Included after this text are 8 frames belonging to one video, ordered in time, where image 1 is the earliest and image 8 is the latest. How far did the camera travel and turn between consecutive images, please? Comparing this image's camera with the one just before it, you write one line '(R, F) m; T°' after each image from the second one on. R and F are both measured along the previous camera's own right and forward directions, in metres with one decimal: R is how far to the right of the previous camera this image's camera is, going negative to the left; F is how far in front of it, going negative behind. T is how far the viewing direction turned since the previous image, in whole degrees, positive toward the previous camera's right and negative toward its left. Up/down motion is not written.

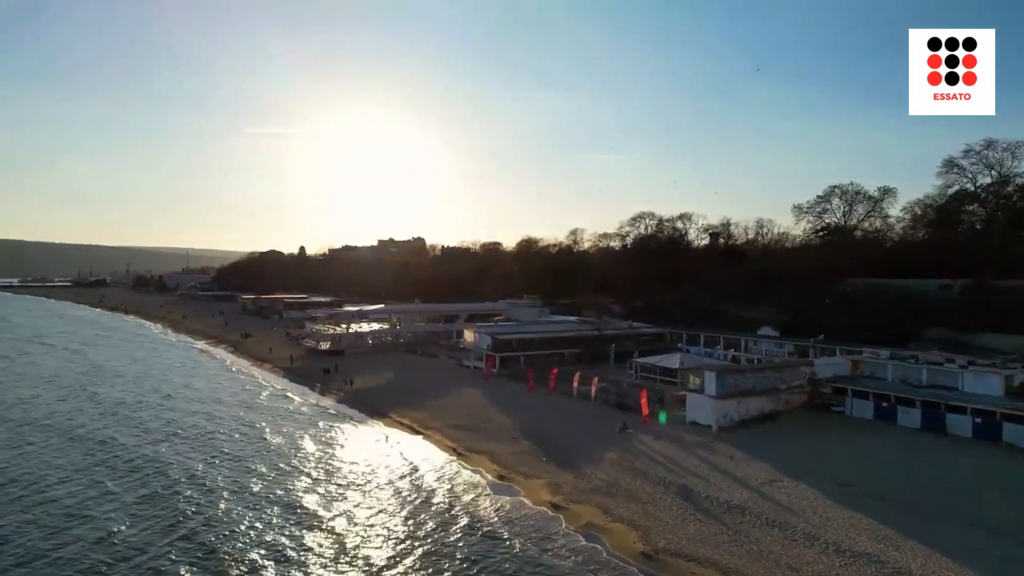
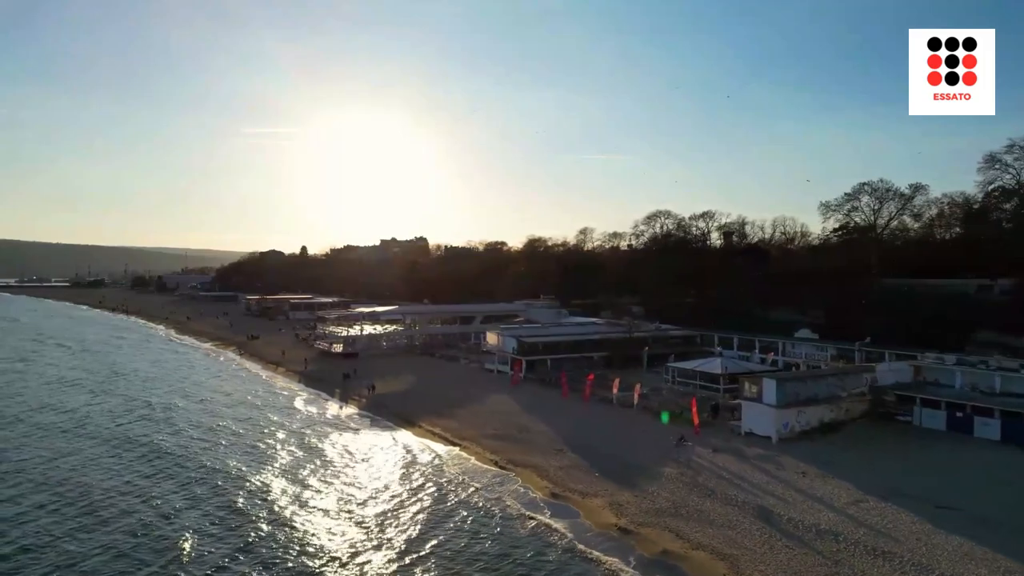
(-1.6, +2.0) m; 0°
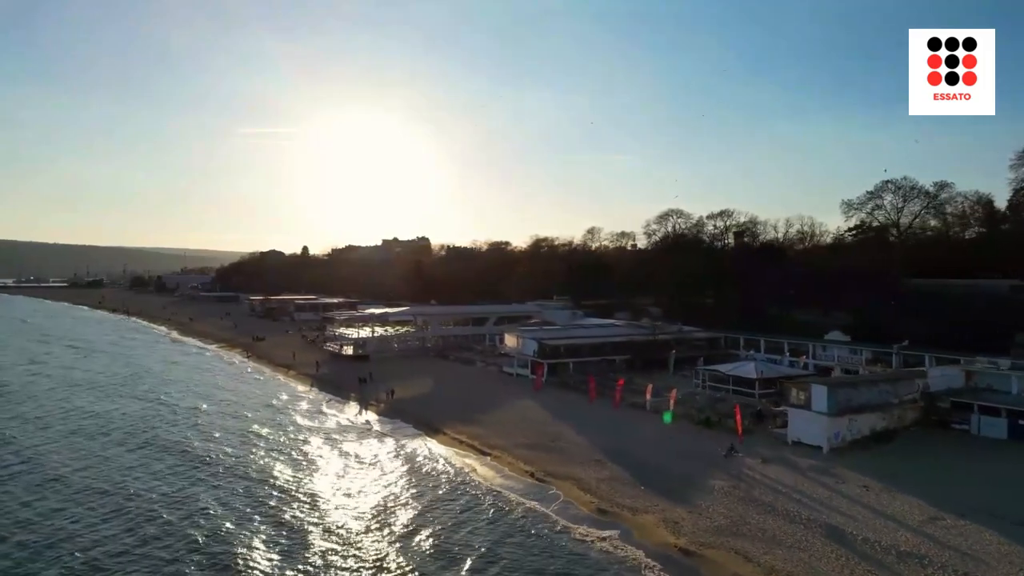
(-1.2, +1.4) m; 0°
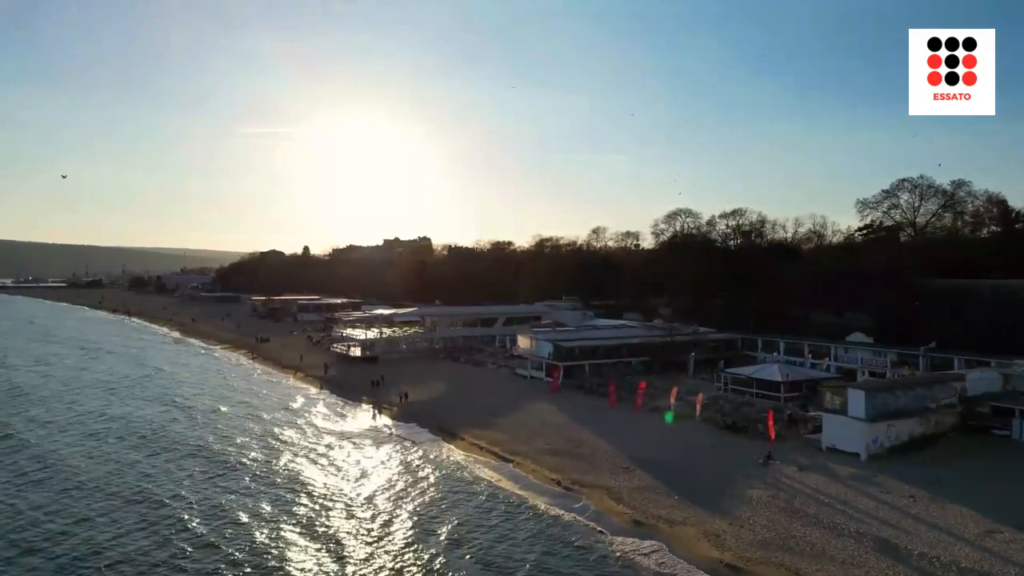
(-0.8, +0.9) m; 0°
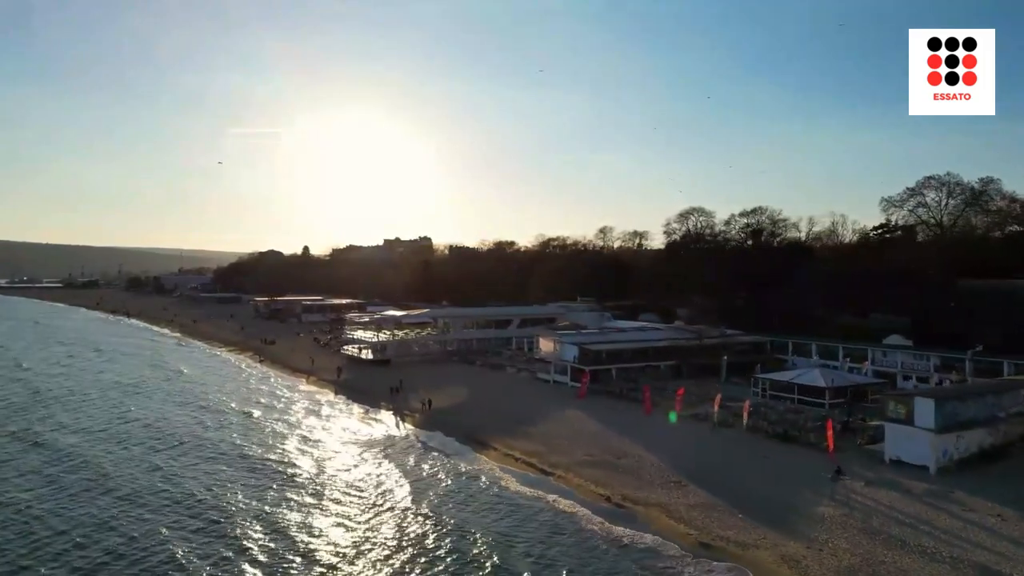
(-1.4, +1.6) m; 0°
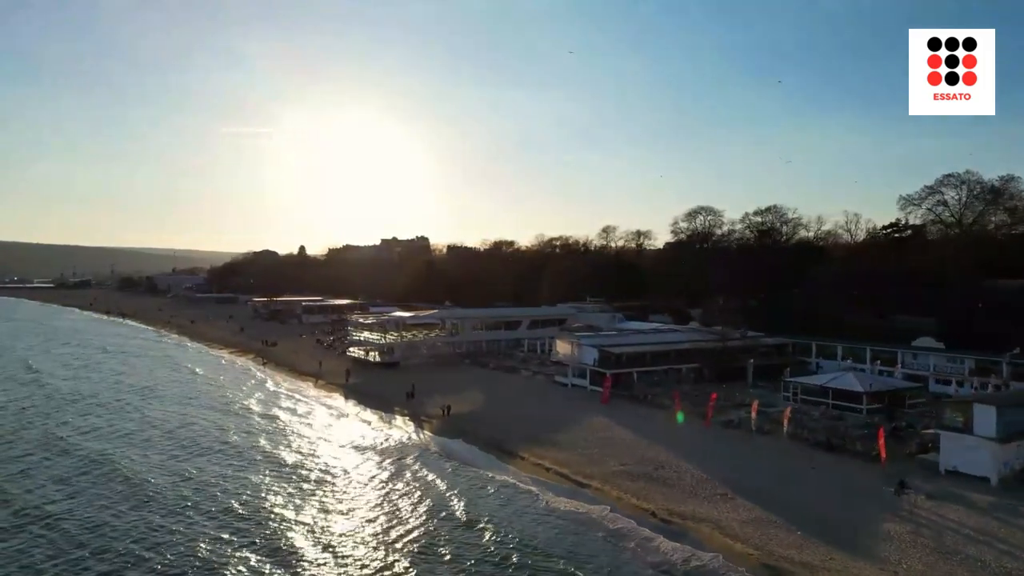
(-1.2, +1.3) m; 0°
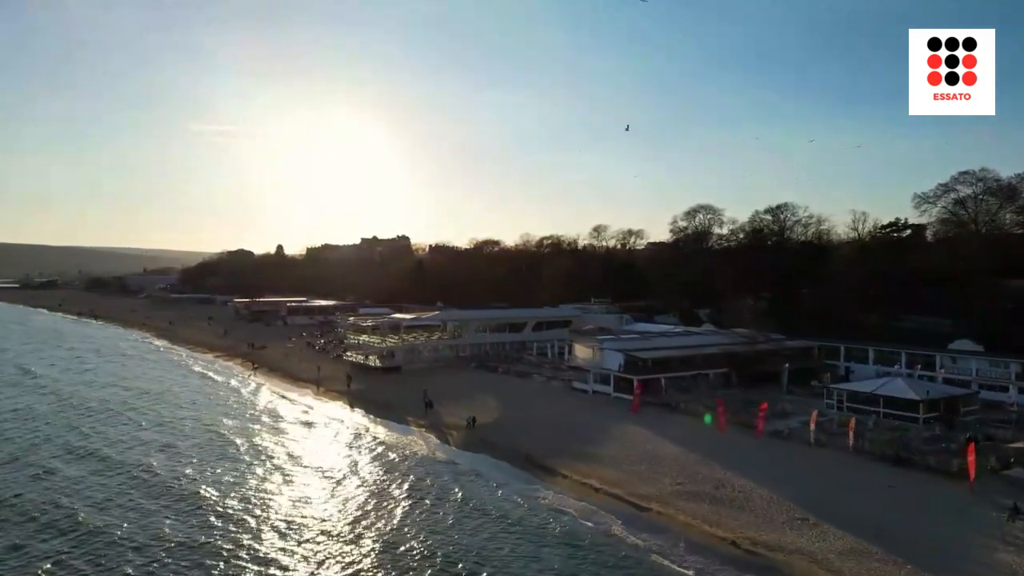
(-2.1, +2.3) m; +2°
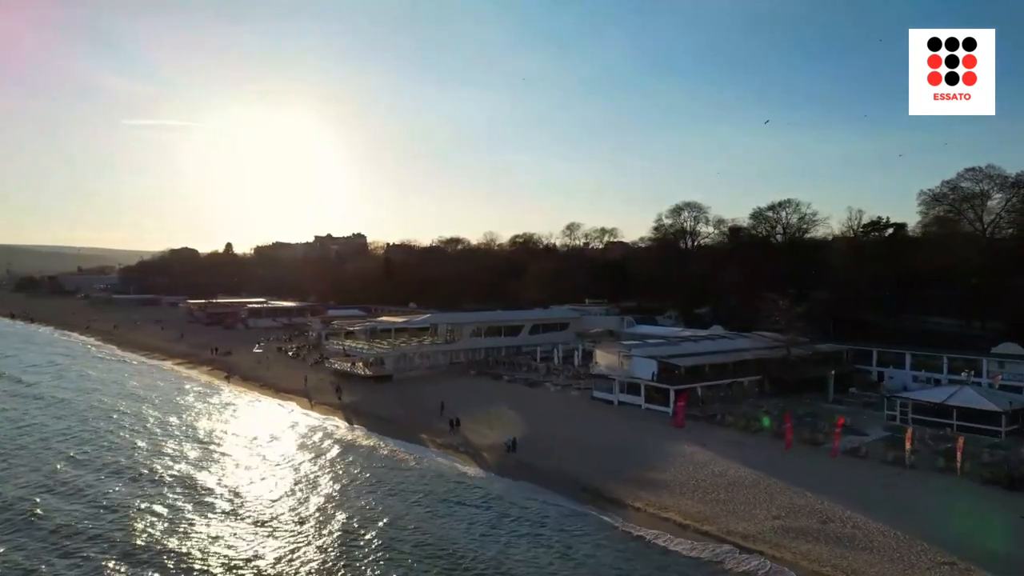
(-3.3, +3.6) m; +4°
